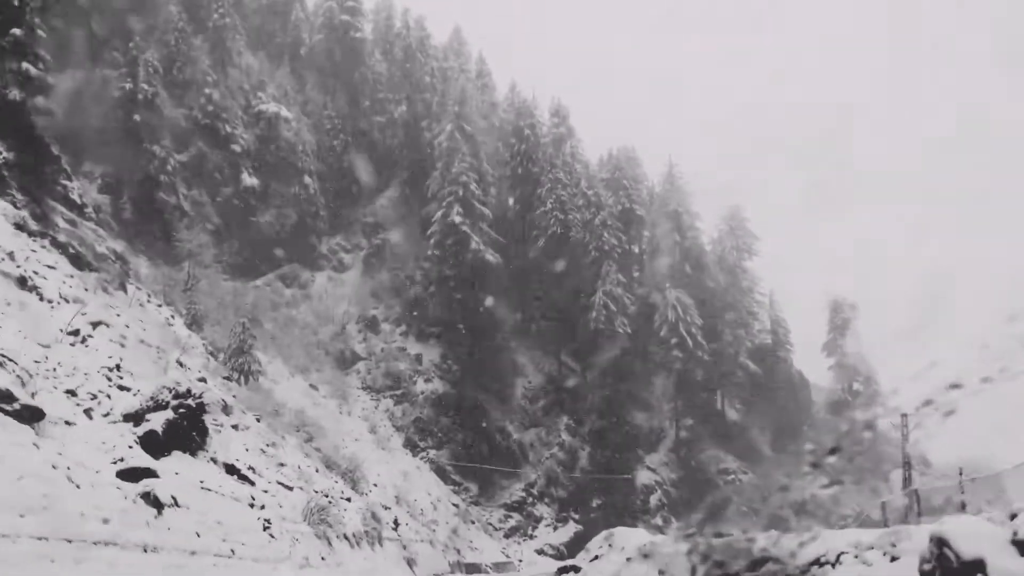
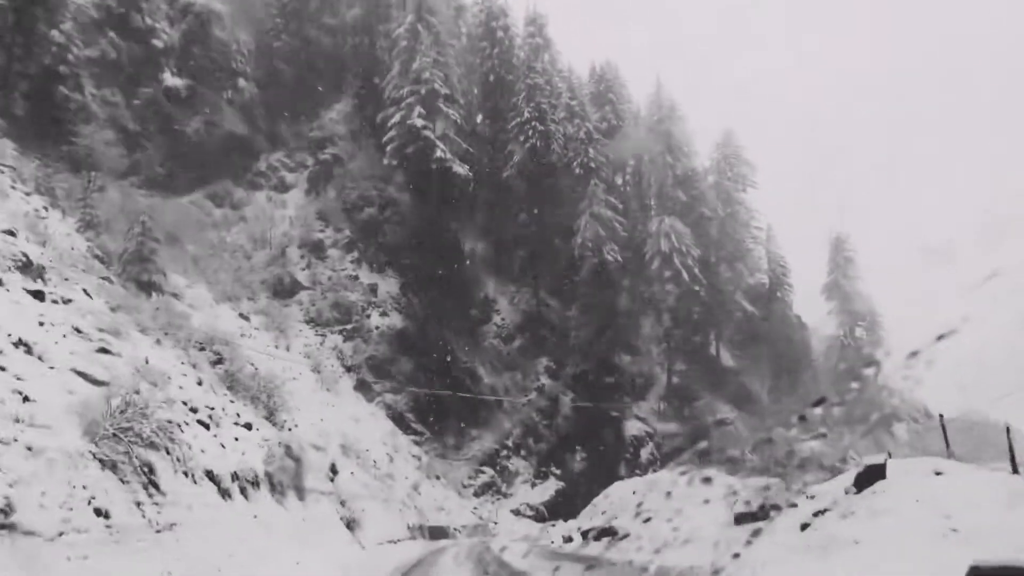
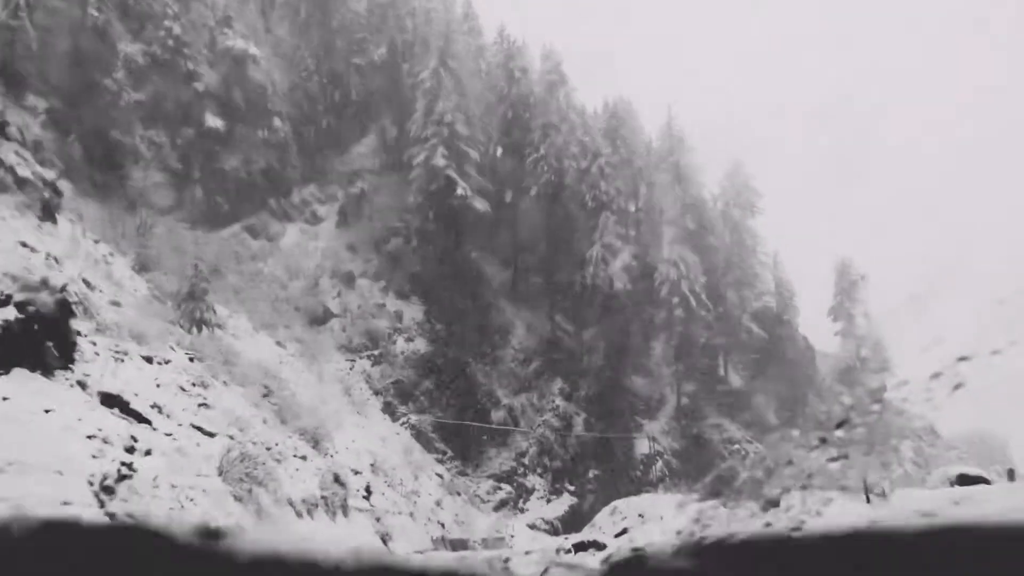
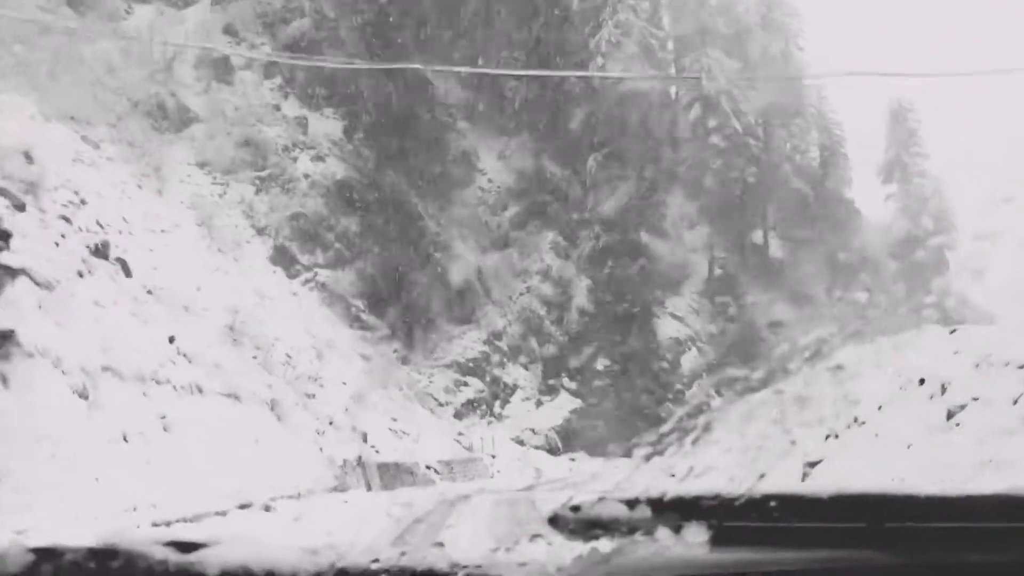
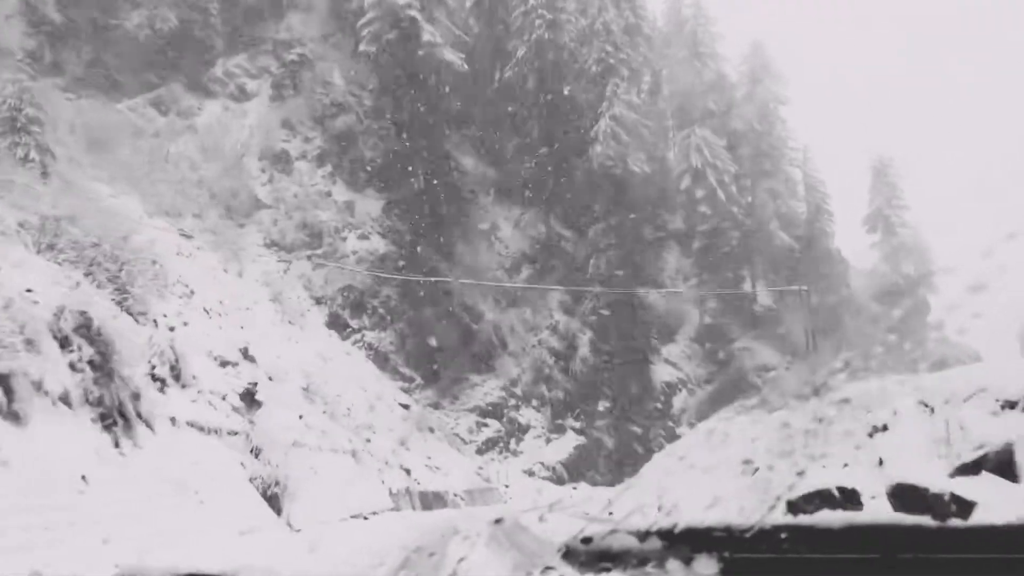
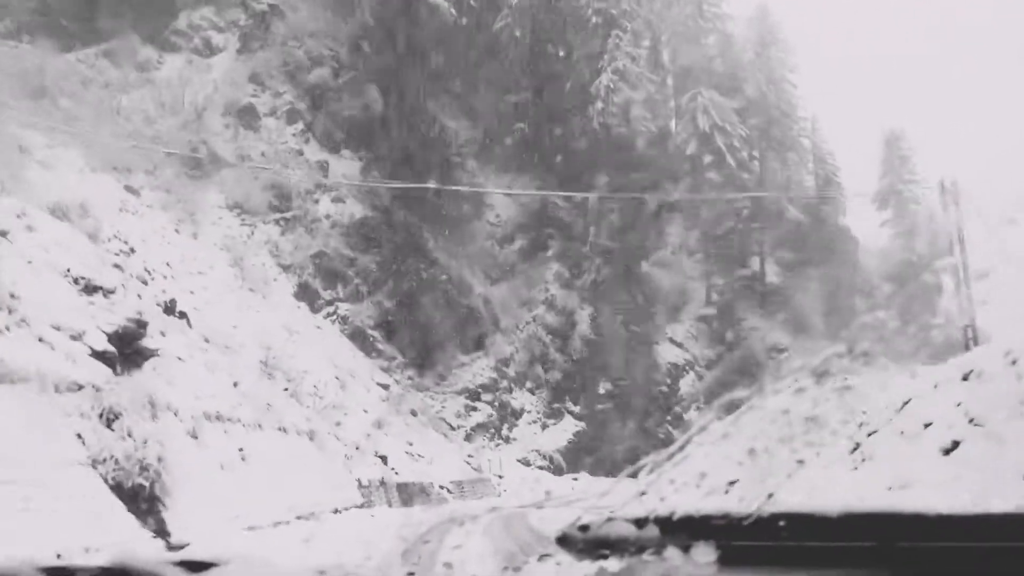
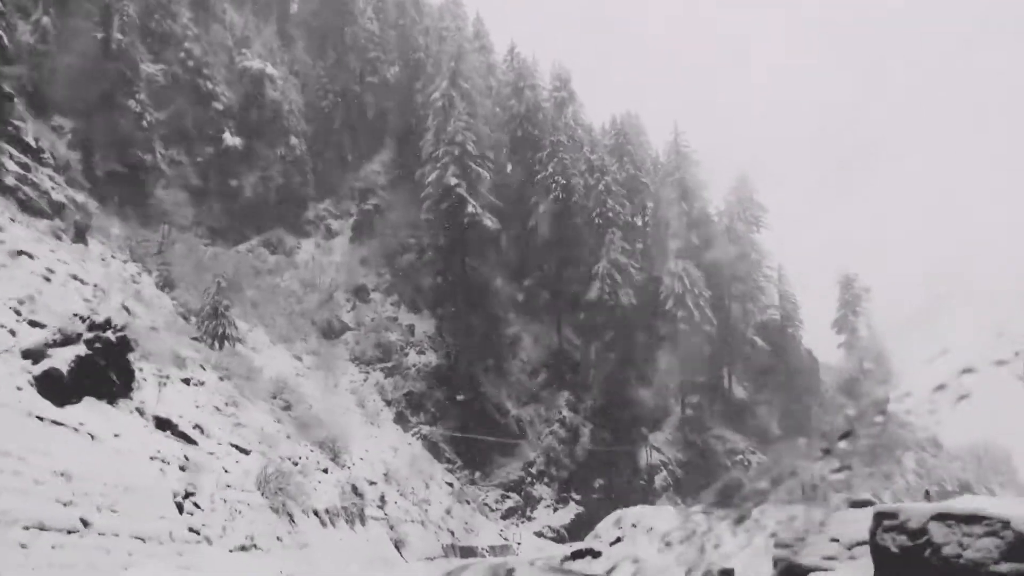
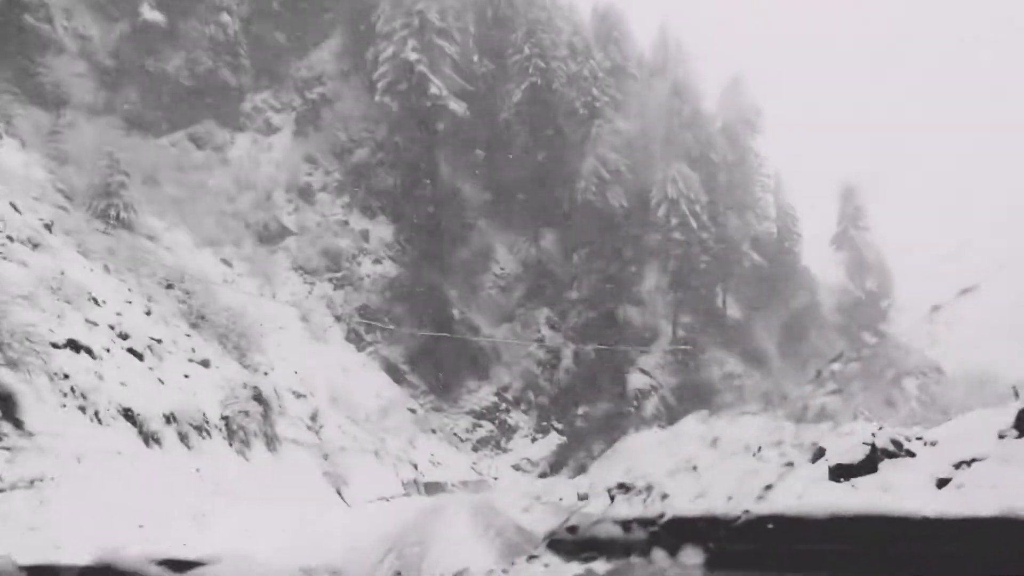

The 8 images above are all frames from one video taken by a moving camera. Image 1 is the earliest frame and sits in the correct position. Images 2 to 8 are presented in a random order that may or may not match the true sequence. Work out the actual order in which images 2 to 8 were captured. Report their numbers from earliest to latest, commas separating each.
7, 3, 2, 8, 5, 6, 4
